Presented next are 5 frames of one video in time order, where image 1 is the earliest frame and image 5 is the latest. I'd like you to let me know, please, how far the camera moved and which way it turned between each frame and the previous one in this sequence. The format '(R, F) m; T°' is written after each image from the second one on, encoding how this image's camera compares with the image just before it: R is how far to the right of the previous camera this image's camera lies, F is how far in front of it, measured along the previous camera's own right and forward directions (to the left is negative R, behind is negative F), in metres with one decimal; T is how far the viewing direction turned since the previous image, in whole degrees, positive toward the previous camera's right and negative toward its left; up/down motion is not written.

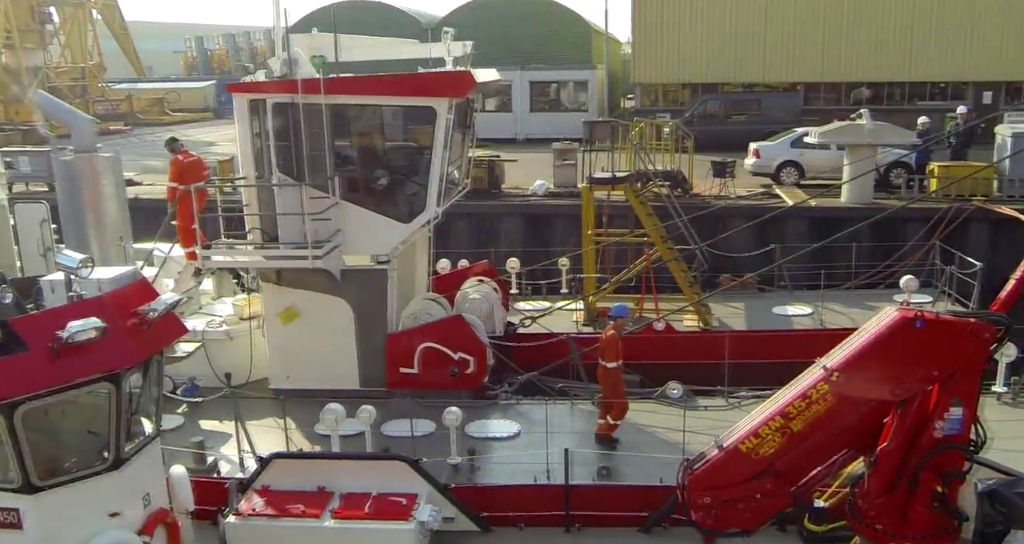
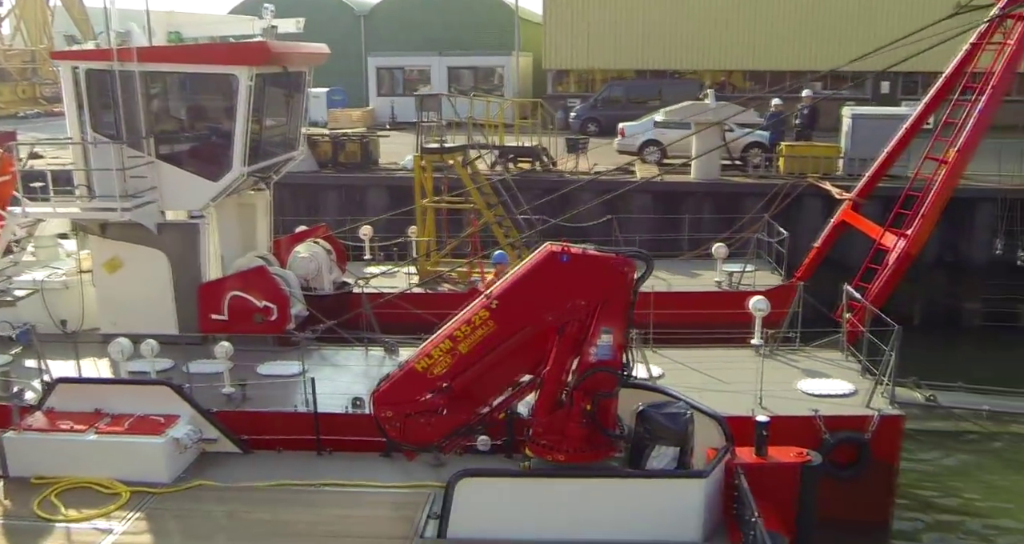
(+2.2, -0.7) m; -1°
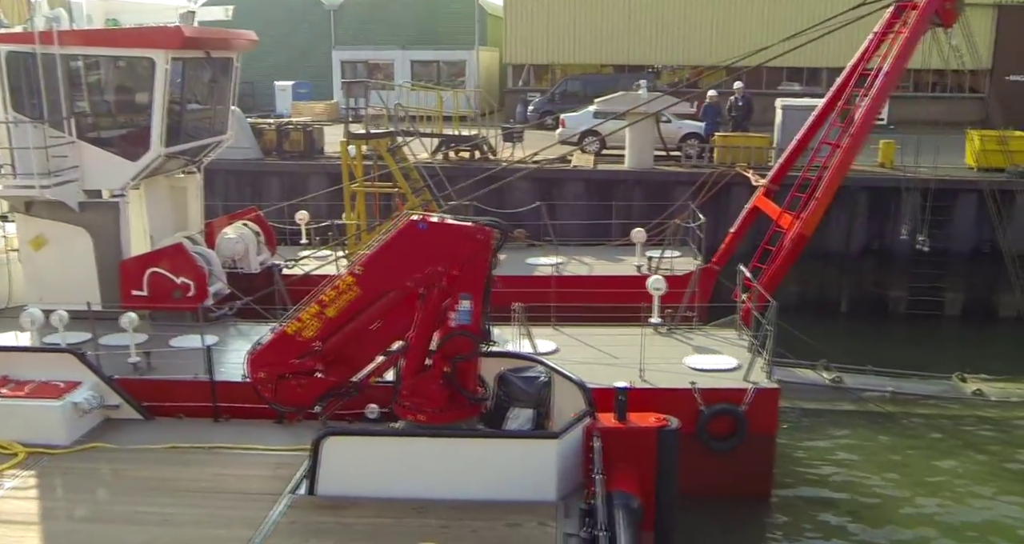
(+1.0, -0.3) m; -1°
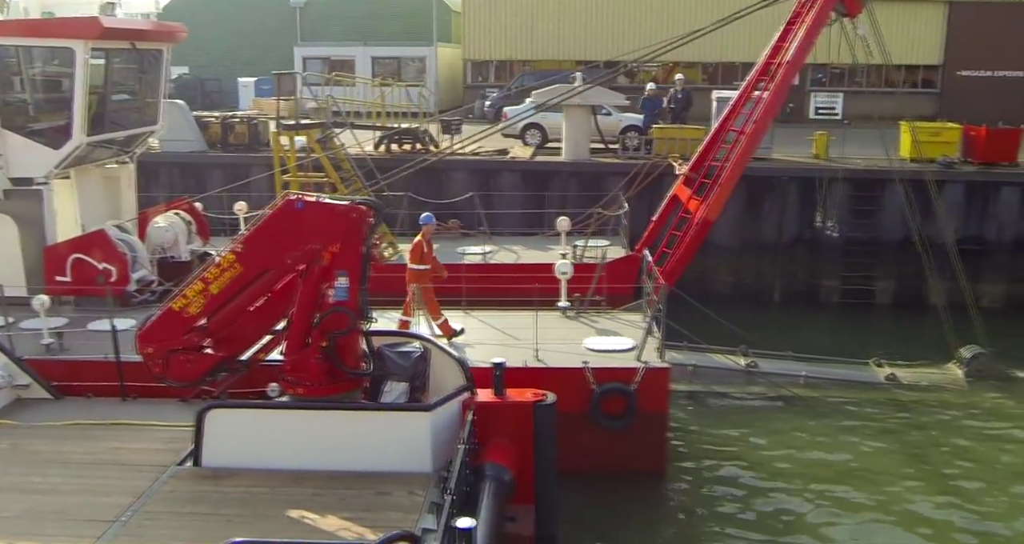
(+0.9, -0.2) m; 0°
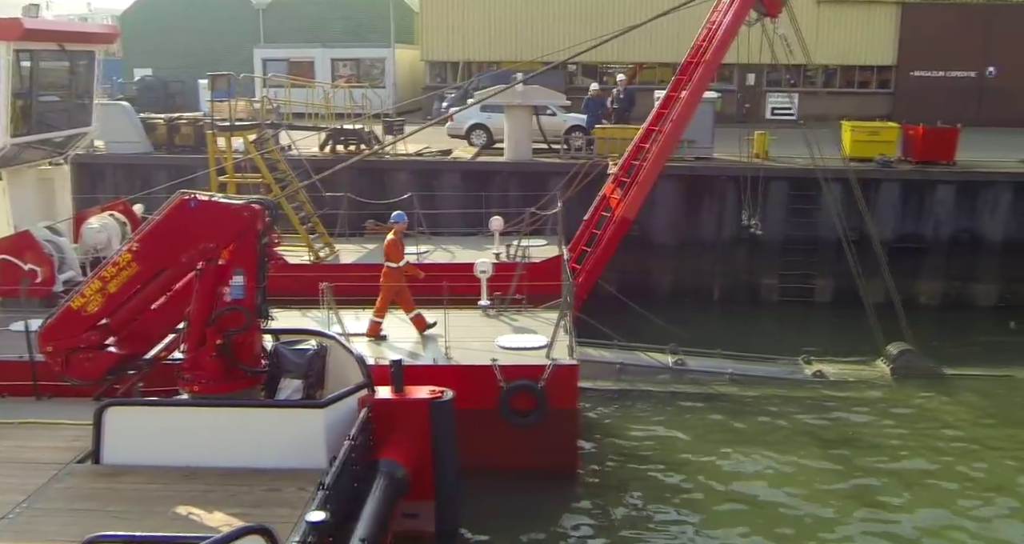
(+0.7, -0.1) m; 0°
